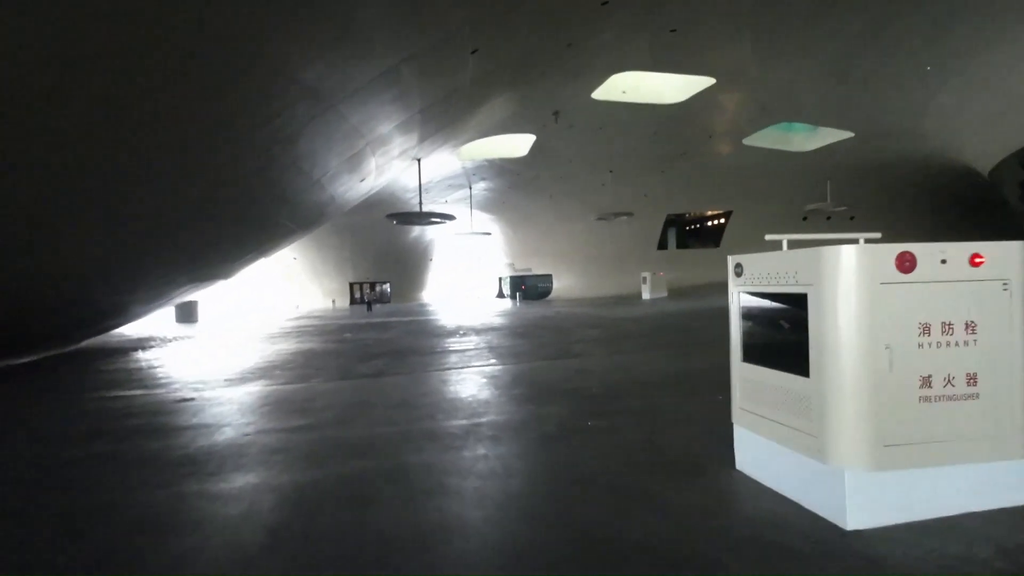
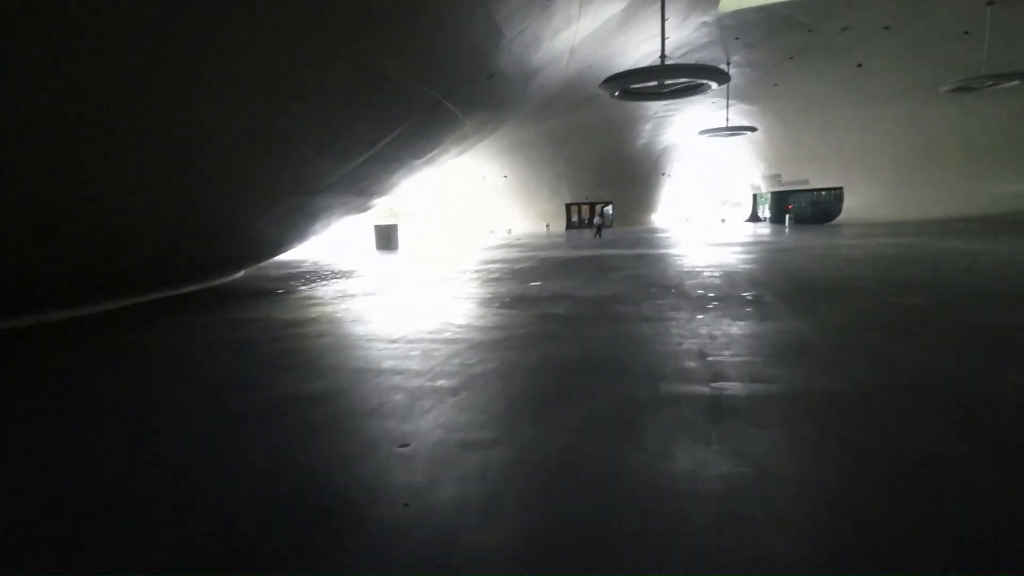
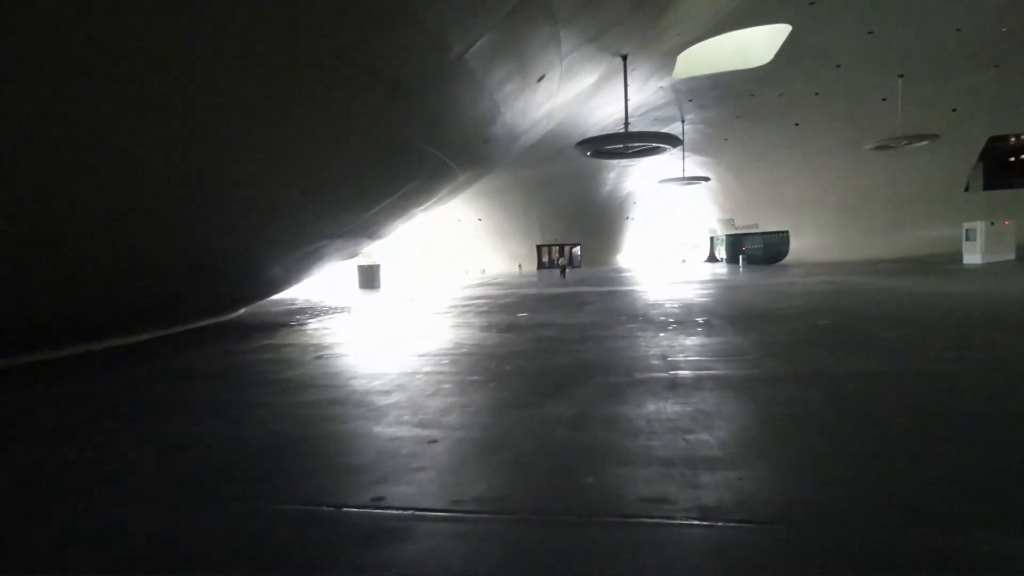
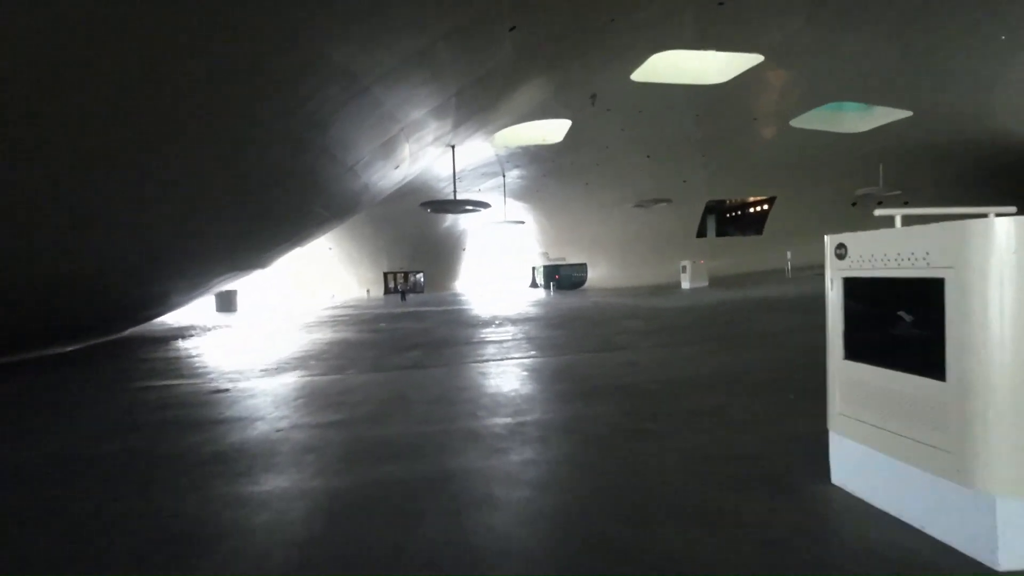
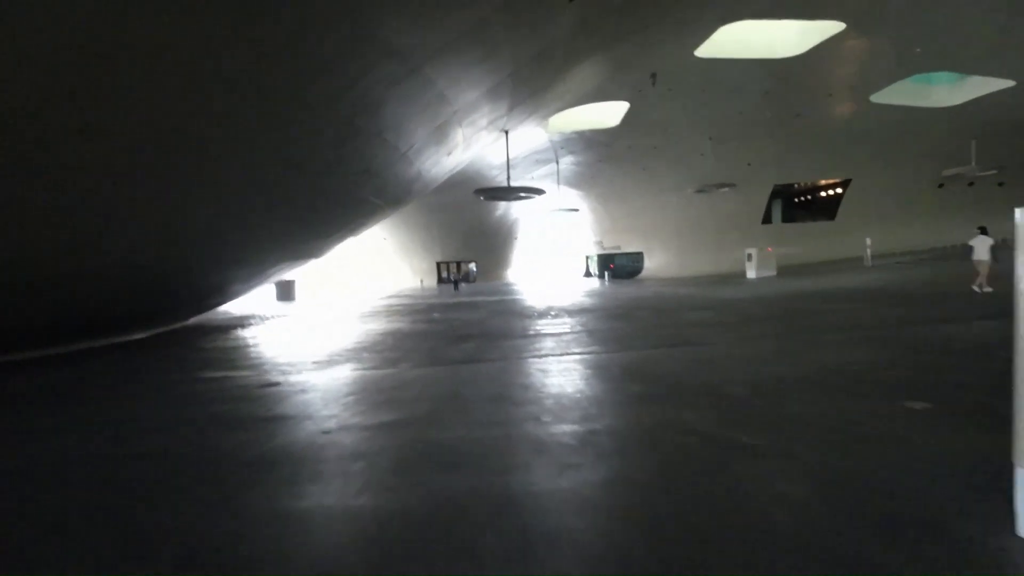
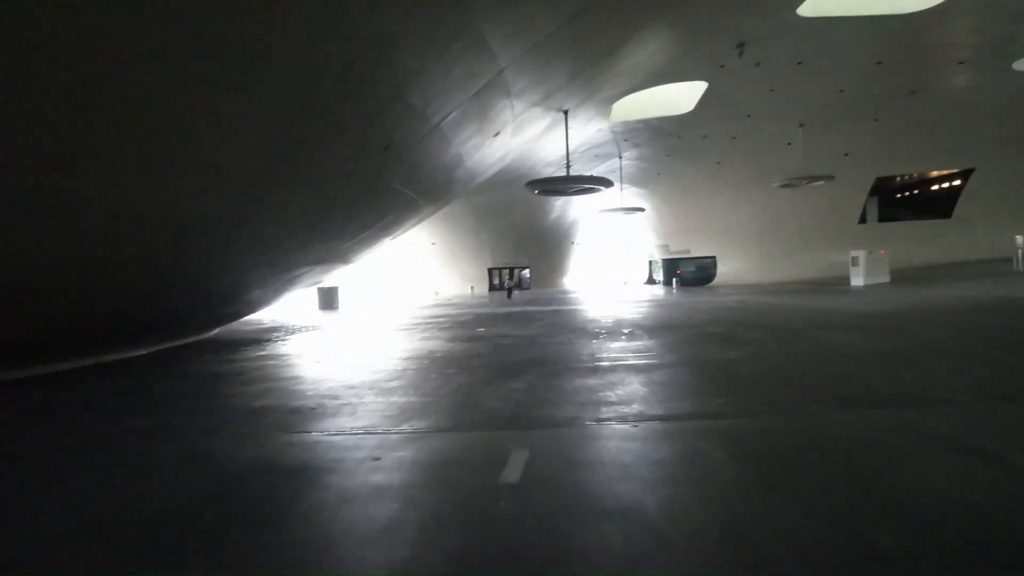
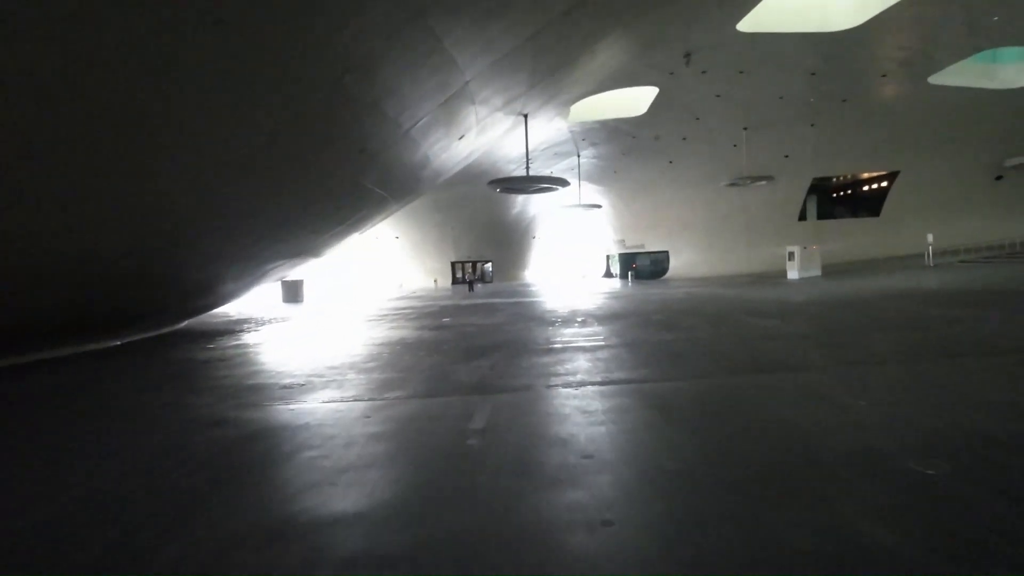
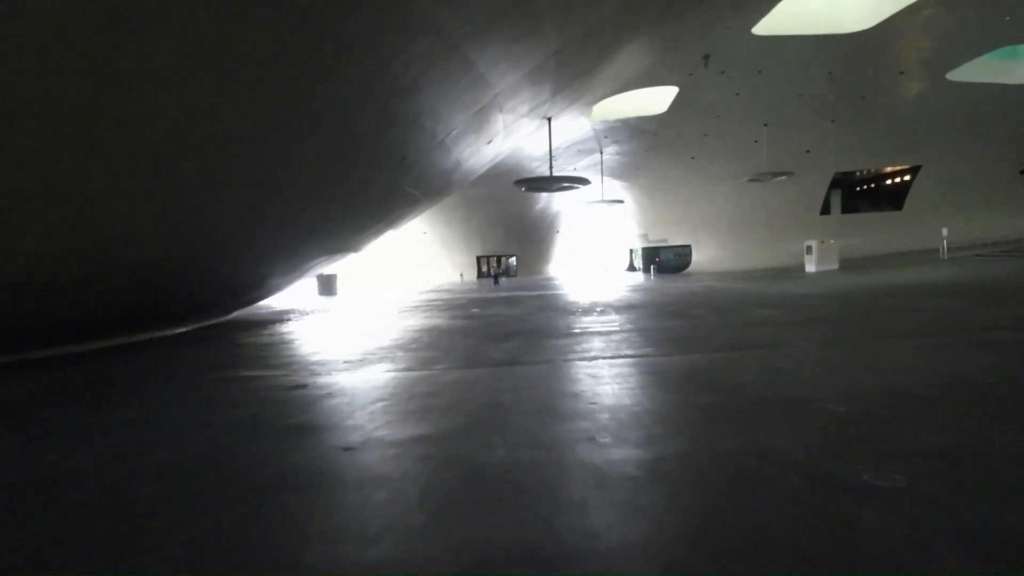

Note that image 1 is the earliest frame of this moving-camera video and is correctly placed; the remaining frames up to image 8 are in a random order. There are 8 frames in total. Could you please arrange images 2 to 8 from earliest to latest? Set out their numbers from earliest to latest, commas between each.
4, 5, 8, 7, 6, 3, 2
